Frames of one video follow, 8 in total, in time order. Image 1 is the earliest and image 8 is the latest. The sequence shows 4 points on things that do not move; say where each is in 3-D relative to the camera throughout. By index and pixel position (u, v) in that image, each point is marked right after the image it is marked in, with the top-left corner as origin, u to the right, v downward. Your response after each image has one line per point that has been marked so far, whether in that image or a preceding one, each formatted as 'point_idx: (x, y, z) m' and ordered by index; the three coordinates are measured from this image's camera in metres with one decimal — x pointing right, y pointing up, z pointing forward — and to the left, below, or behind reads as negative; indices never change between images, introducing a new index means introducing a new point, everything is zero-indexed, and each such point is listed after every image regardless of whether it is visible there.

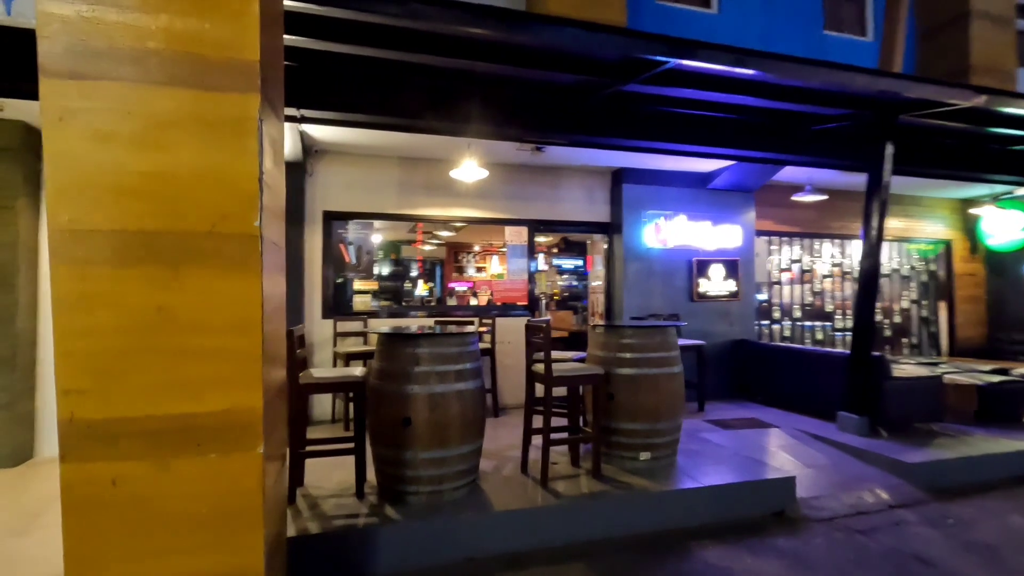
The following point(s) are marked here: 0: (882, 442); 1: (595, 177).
0: (+2.6, -1.1, +3.8) m
1: (+0.8, +1.1, +5.2) m
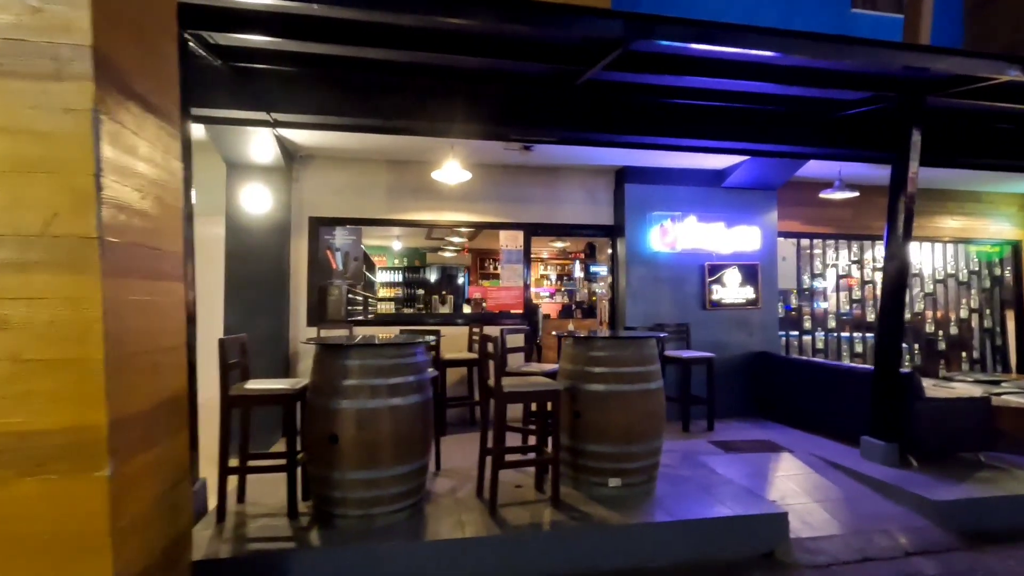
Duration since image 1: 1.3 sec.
0: (+2.4, -1.1, +3.3) m
1: (+0.8, +1.0, +4.9) m
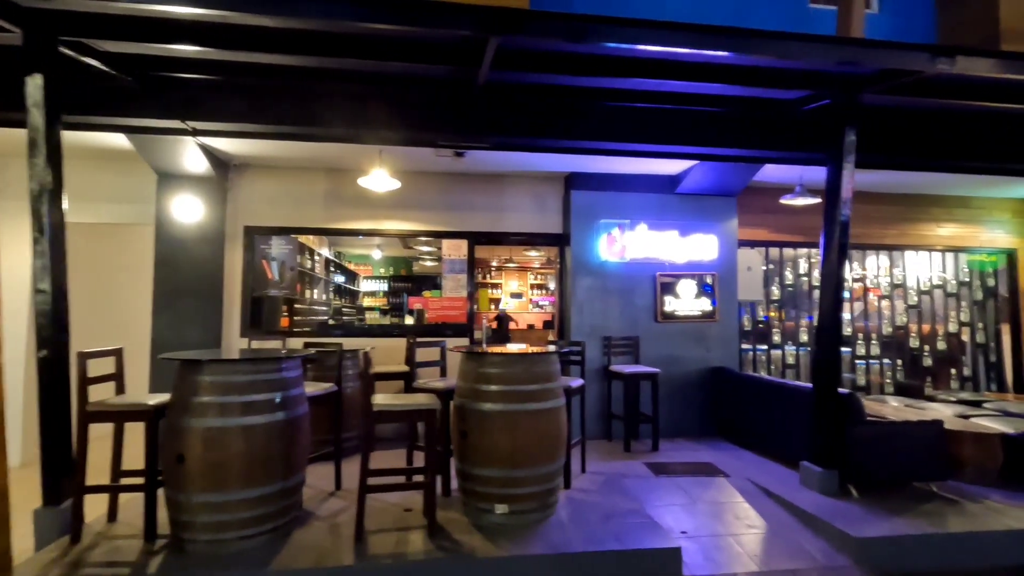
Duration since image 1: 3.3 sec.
0: (+1.9, -1.2, +3.0) m
1: (+0.3, +0.9, +4.7) m
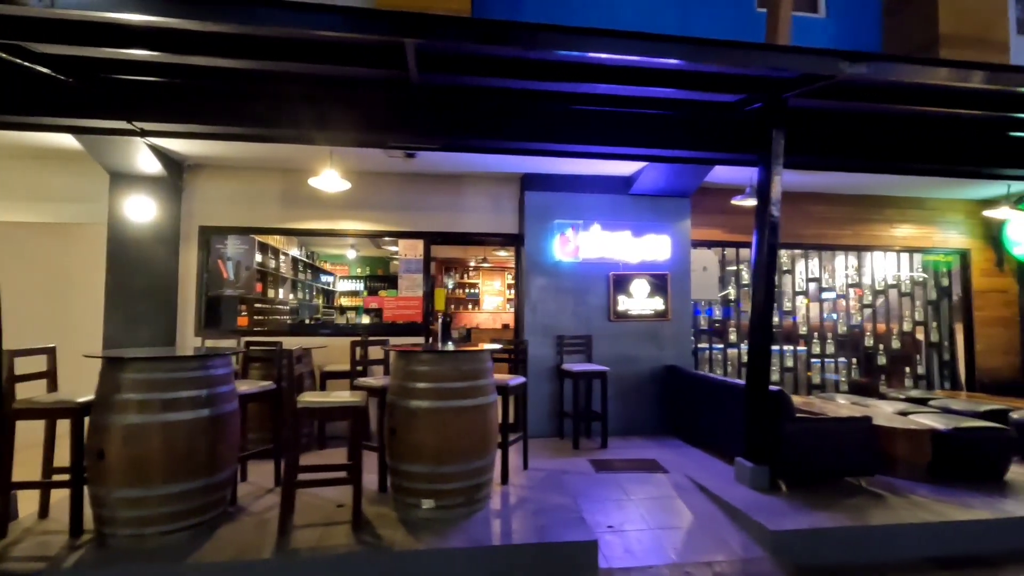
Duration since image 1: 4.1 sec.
0: (+1.5, -1.2, +3.1) m
1: (-0.1, +0.9, +4.8) m
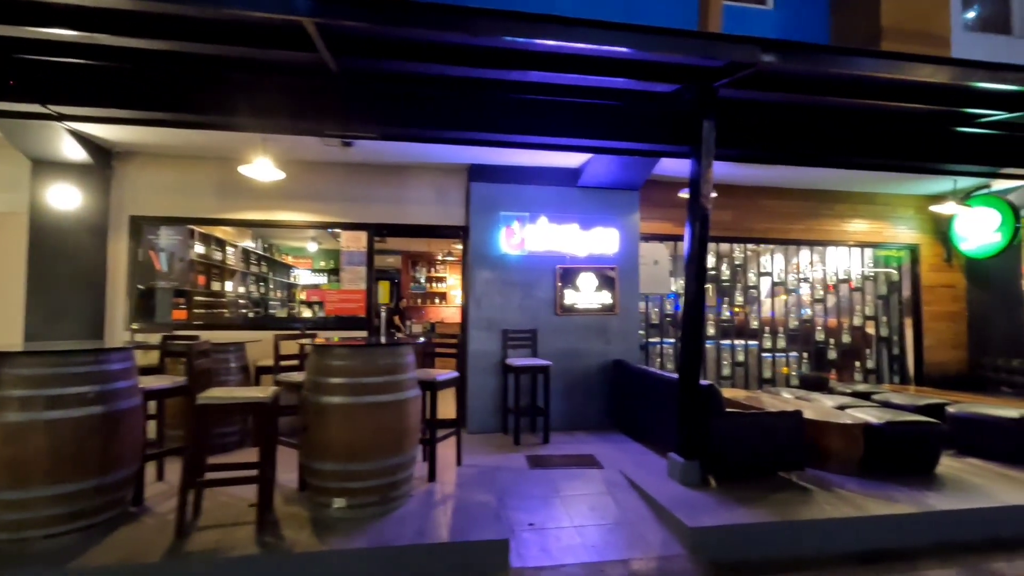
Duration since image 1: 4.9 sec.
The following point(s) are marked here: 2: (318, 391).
0: (+1.1, -1.2, +3.0) m
1: (-0.6, +1.0, +4.7) m
2: (-1.0, -0.5, +2.7) m
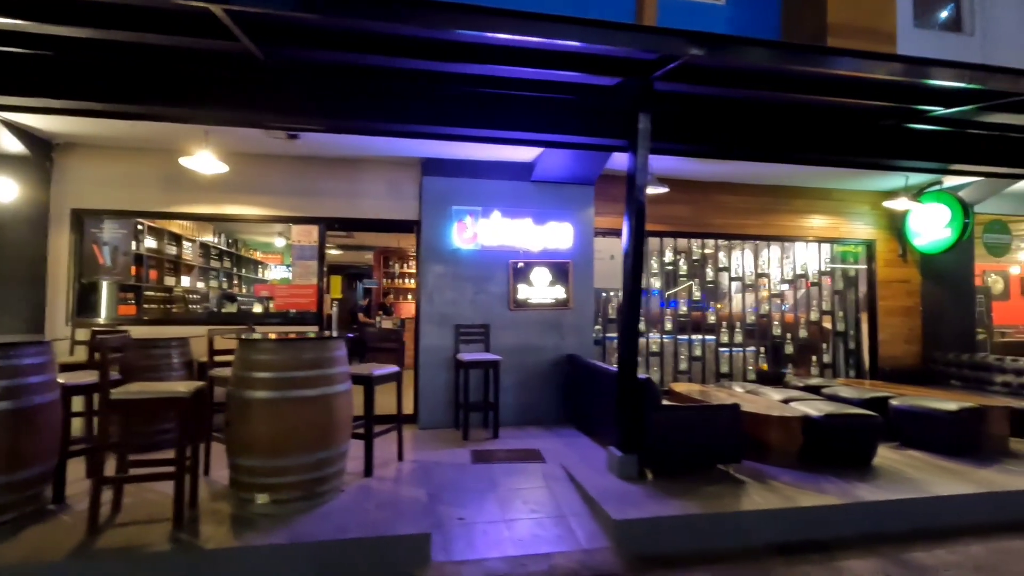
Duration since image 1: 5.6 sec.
0: (+0.7, -1.1, +3.0) m
1: (-1.0, +1.0, +4.6) m
2: (-1.3, -0.5, +2.6) m
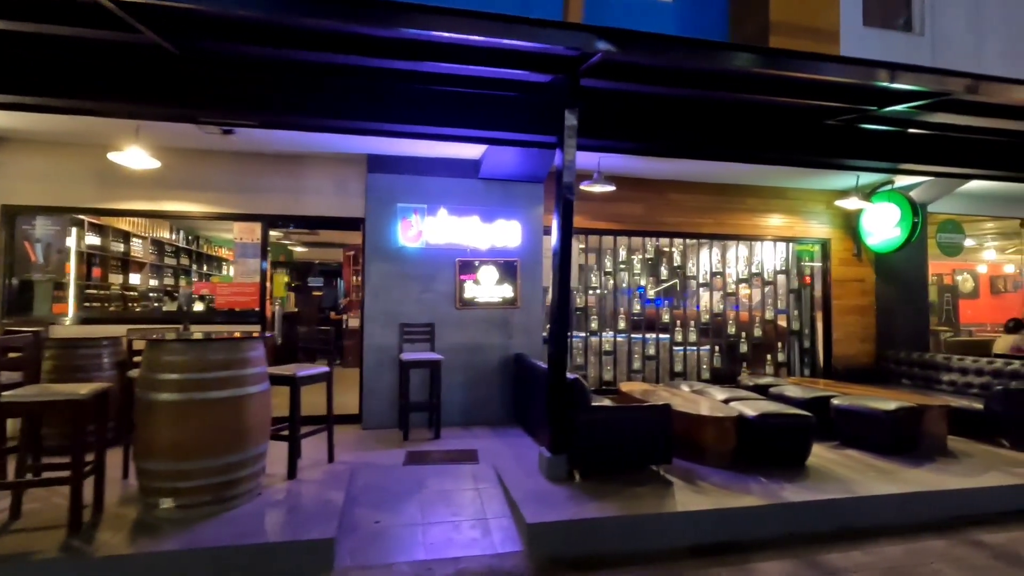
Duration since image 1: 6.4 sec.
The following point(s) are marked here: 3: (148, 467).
0: (+0.3, -1.1, +3.0) m
1: (-1.4, +1.0, +4.6) m
2: (-1.8, -0.5, +2.6) m
3: (-1.7, -0.9, +2.5) m
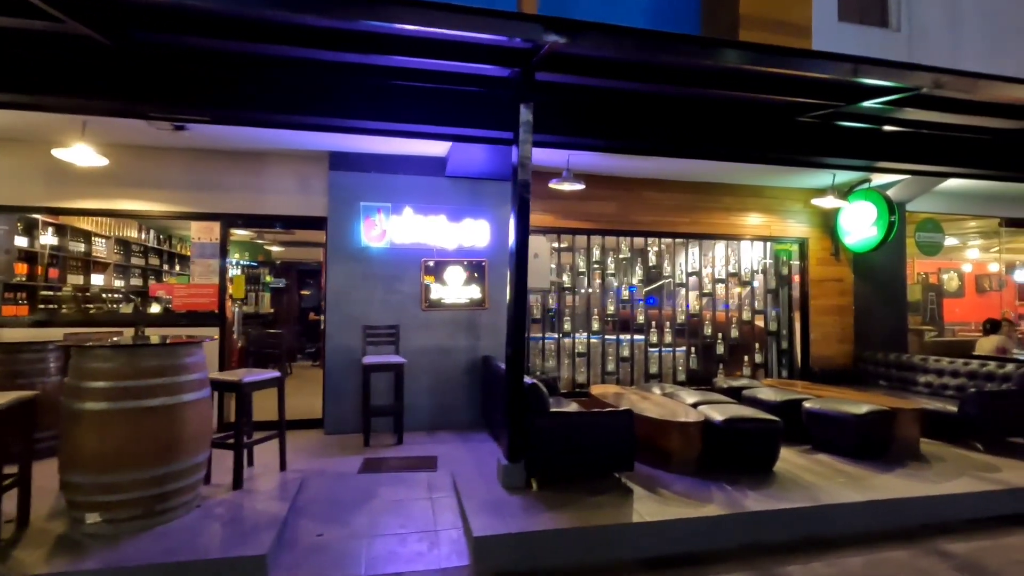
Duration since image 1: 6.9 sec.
0: (0.0, -1.1, +2.9) m
1: (-1.7, +1.0, +4.4) m
2: (-2.0, -0.5, +2.4) m
3: (-2.0, -0.9, +2.4) m
